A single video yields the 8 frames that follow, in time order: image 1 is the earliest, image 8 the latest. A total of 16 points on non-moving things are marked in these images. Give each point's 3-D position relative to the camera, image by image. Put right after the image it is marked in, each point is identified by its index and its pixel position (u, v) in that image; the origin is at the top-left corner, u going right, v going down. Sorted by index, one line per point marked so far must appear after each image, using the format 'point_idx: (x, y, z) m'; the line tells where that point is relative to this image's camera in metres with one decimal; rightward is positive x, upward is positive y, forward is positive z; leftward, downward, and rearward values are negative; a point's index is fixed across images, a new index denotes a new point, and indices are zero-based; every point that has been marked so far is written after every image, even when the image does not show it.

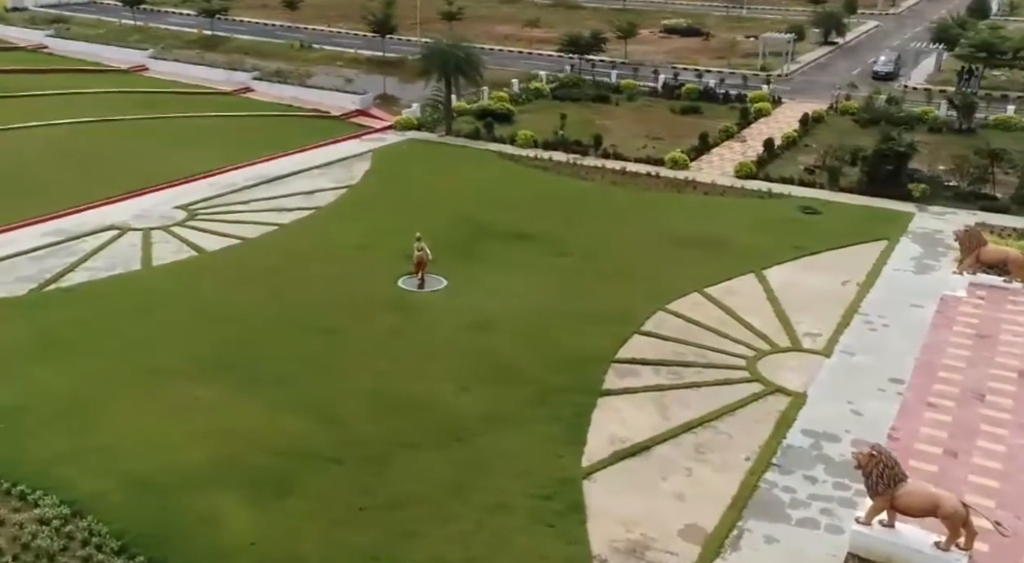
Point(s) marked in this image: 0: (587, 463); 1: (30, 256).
0: (+0.9, -2.3, +11.4) m
1: (-9.7, +0.5, +18.3) m
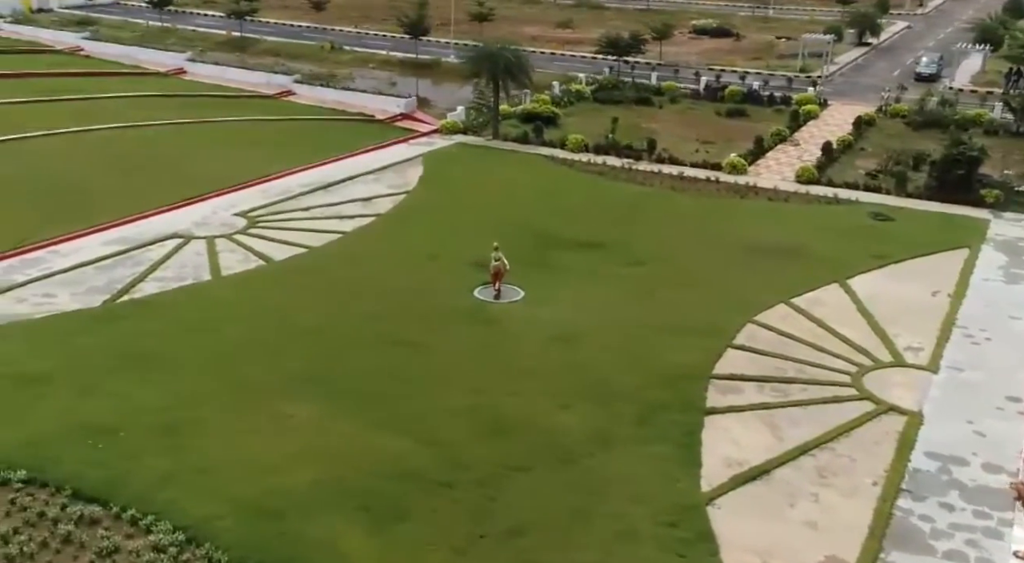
0: (+2.3, -2.5, +10.9) m
1: (-8.2, +0.3, +18.1) m
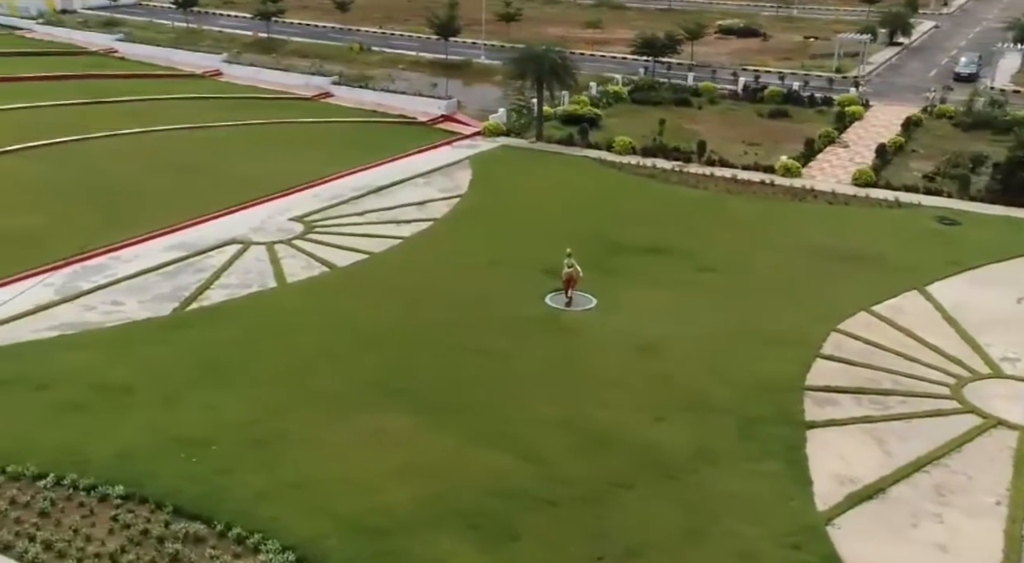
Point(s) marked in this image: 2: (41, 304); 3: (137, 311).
0: (+3.6, -2.6, +10.6) m
1: (-6.9, +0.2, +17.8) m
2: (-8.2, -0.4, +16.0) m
3: (-6.6, -0.5, +15.9) m
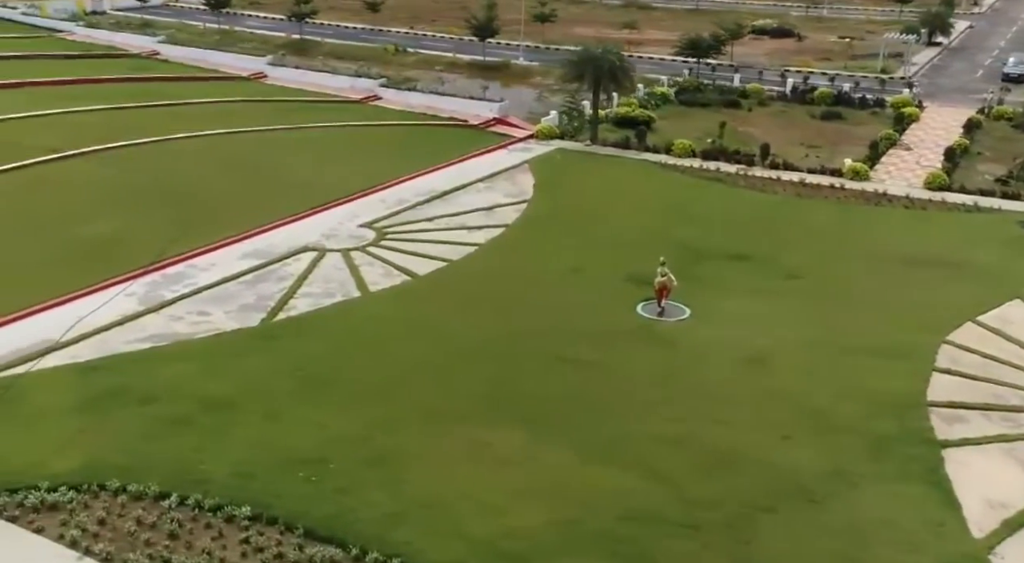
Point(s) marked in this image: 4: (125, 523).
0: (+5.2, -2.8, +10.1) m
1: (-5.2, 0.0, +17.5) m
2: (-6.6, -0.6, +15.7) m
3: (-4.9, -0.7, +15.6) m
4: (-4.2, -2.6, +9.9) m
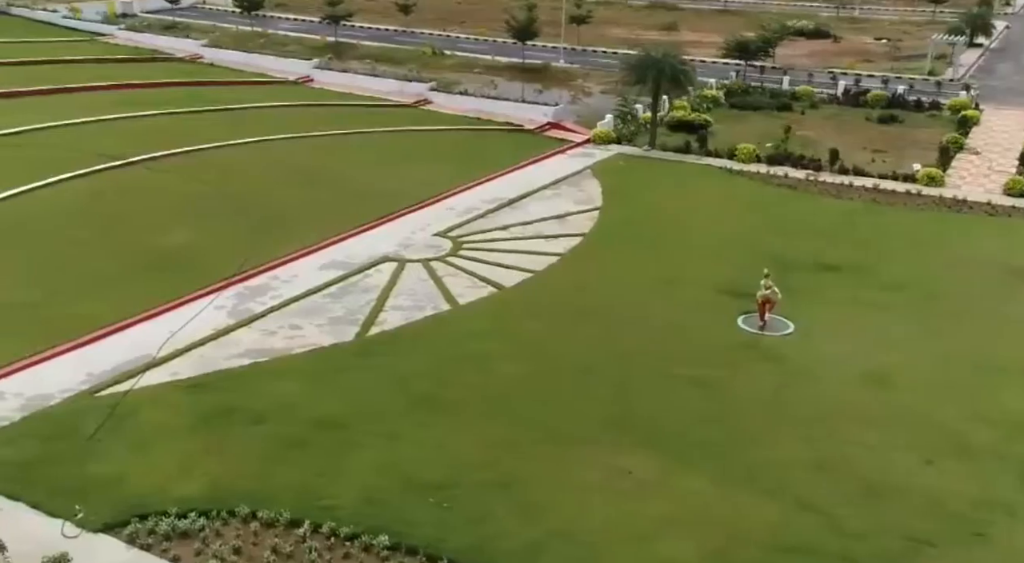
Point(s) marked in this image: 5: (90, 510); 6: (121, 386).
0: (+6.8, -3.0, +9.6) m
1: (-3.5, -0.2, +17.2) m
2: (-4.9, -0.8, +15.4) m
3: (-3.2, -0.9, +15.2) m
4: (-2.6, -2.8, +9.6) m
5: (-4.7, -2.6, +10.2) m
6: (-5.7, -1.5, +13.2) m
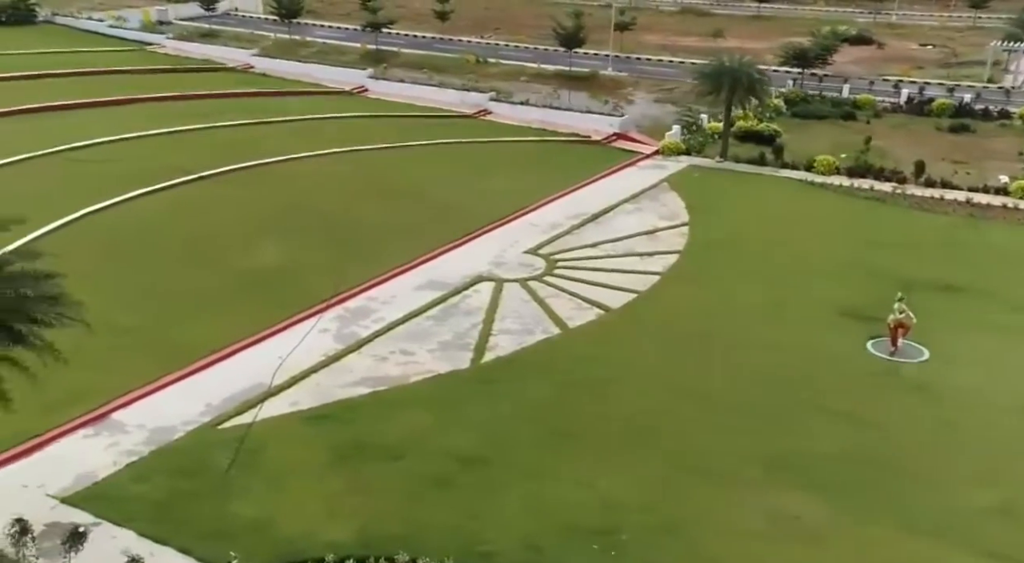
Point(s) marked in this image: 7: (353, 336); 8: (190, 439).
0: (+8.6, -3.4, +8.8) m
1: (-1.5, -0.6, +16.6) m
2: (-2.9, -1.2, +14.8) m
3: (-1.3, -1.3, +14.7) m
4: (-0.8, -3.2, +9.0) m
5: (-2.8, -2.9, +9.6) m
6: (-3.8, -1.9, +12.7) m
7: (-2.7, -0.9, +15.6) m
8: (-4.2, -2.1, +12.1) m
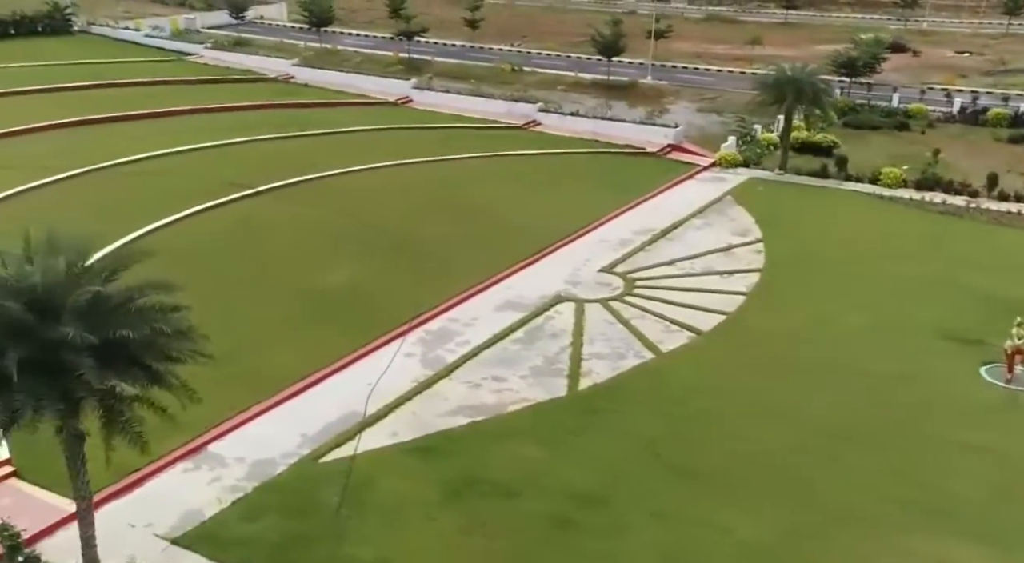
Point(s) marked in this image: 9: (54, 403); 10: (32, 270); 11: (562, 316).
0: (+10.0, -3.7, +8.1) m
1: (+0.1, -1.0, +16.1) m
2: (-1.4, -1.6, +14.3) m
3: (+0.2, -1.7, +14.1) m
4: (+0.6, -3.5, +8.4) m
5: (-1.4, -3.2, +9.1) m
6: (-2.3, -2.2, +12.2) m
7: (-1.2, -1.3, +15.1) m
8: (-2.8, -2.4, +11.5) m
9: (-3.7, -1.0, +7.4) m
10: (-4.1, +0.1, +7.9) m
11: (+0.9, -0.6, +17.1) m
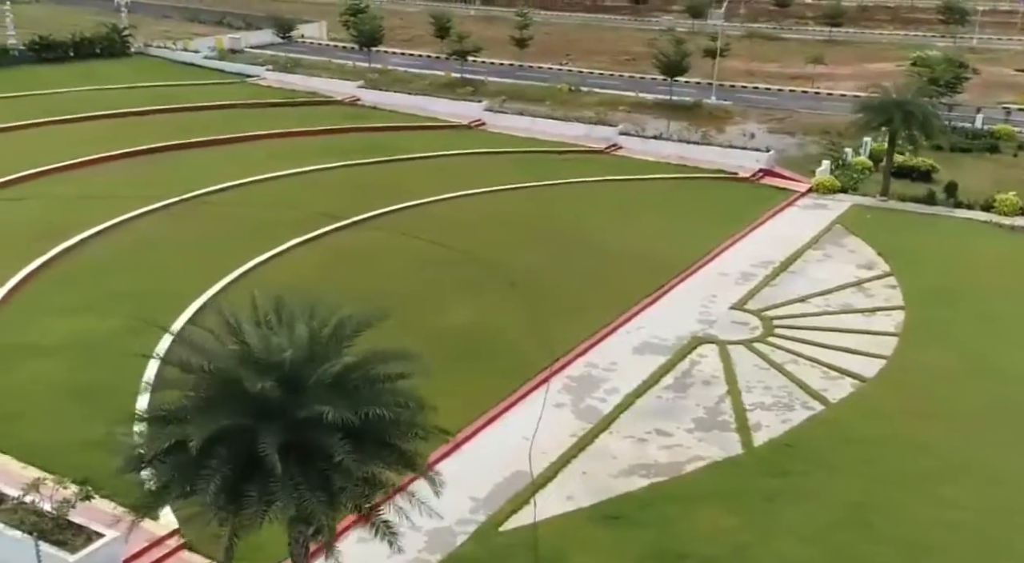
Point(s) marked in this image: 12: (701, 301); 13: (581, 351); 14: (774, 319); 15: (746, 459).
0: (+12.3, -4.3, +6.8) m
1: (+2.5, -1.7, +15.0) m
2: (+1.0, -2.2, +13.3) m
3: (+2.7, -2.3, +13.1) m
4: (+2.9, -4.1, +7.3) m
5: (+0.9, -3.8, +8.1) m
6: (+0.1, -2.9, +11.2) m
7: (+1.3, -2.0, +14.1) m
8: (-0.4, -3.1, +10.6) m
9: (-1.4, -1.5, +6.5) m
10: (-1.8, -0.5, +7.0) m
11: (+3.4, -1.4, +16.1) m
12: (+3.9, -0.4, +19.1) m
13: (+1.2, -1.2, +16.4) m
14: (+5.2, -0.7, +18.1) m
15: (+3.2, -2.5, +12.6) m
